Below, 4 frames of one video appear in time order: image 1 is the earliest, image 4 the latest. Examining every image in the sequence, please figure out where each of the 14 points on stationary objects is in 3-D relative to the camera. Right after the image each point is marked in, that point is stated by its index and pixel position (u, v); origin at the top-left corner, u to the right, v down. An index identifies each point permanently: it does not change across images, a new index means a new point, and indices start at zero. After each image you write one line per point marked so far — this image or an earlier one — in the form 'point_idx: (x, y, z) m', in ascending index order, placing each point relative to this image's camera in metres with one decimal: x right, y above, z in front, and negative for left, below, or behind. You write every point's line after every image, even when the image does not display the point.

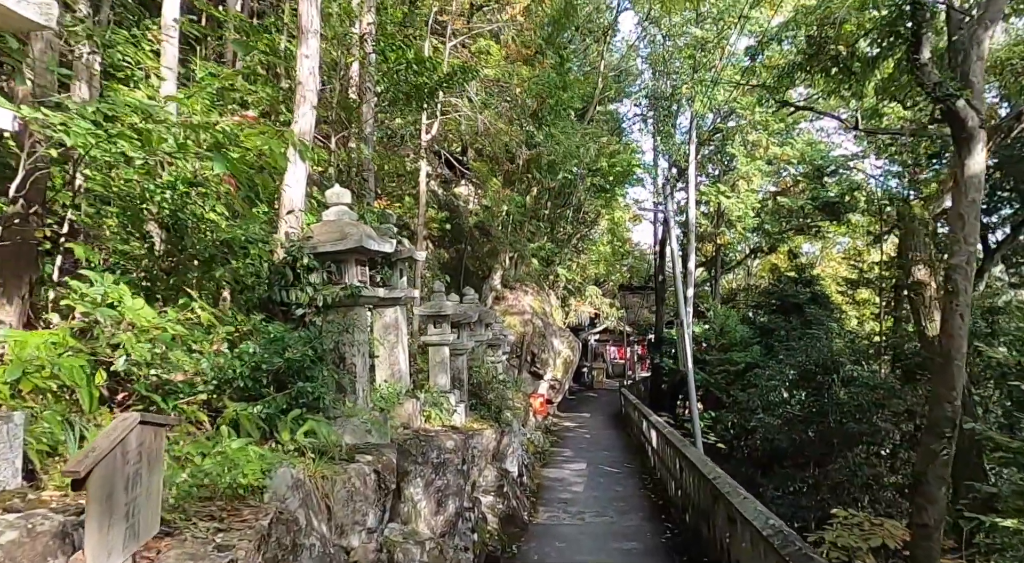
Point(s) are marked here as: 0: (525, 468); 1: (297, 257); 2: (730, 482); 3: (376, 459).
0: (+0.2, -2.6, +9.8) m
1: (-1.3, +0.1, +4.3) m
2: (+1.5, -1.4, +5.0) m
3: (-0.7, -0.9, +3.7) m
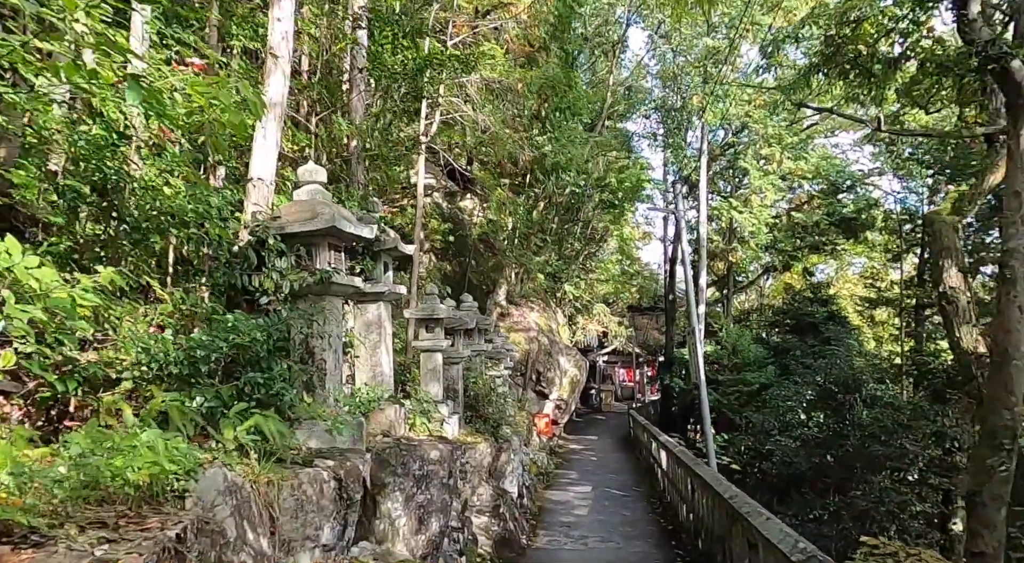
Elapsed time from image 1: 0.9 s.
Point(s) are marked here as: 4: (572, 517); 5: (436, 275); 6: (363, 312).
0: (+0.2, -2.7, +9.2) m
1: (-1.3, +0.2, +3.8) m
2: (+1.5, -1.4, +4.4) m
3: (-0.8, -0.8, +3.2) m
4: (+0.7, -2.9, +8.7) m
5: (-1.5, +0.1, +14.1) m
6: (-1.0, -0.2, +4.9) m
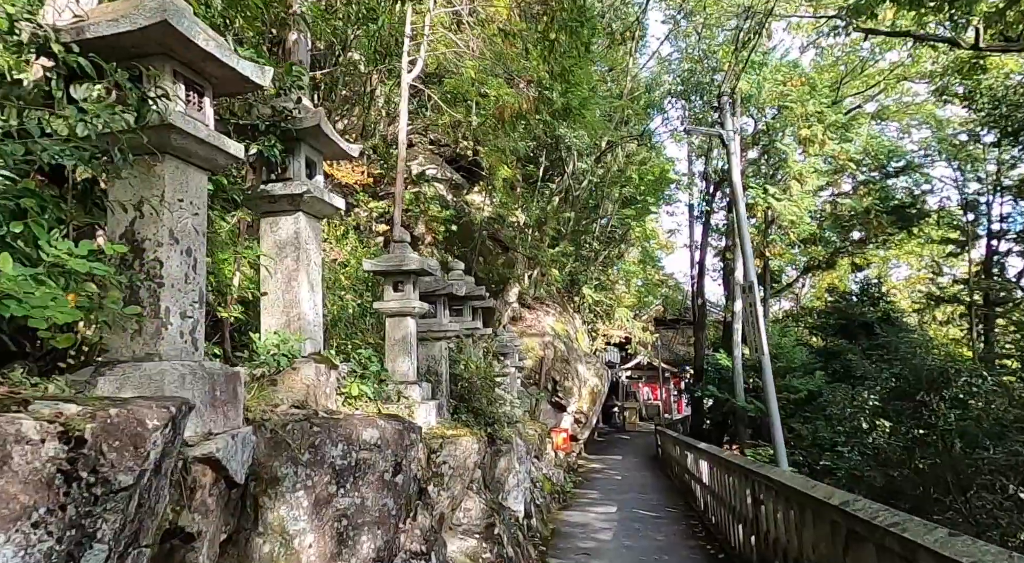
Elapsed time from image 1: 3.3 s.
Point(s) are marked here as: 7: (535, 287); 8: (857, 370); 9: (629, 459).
0: (+0.2, -2.4, +7.5) m
1: (-1.5, +0.7, +2.2) m
2: (+1.4, -0.9, +2.7) m
3: (-0.9, -0.3, +1.6) m
4: (+0.8, -2.6, +7.0) m
5: (-1.3, +0.2, +12.5) m
6: (-1.1, +0.3, +3.3) m
7: (+0.5, -0.1, +16.0) m
8: (+5.5, -1.4, +11.4) m
9: (+2.8, -4.3, +17.2) m
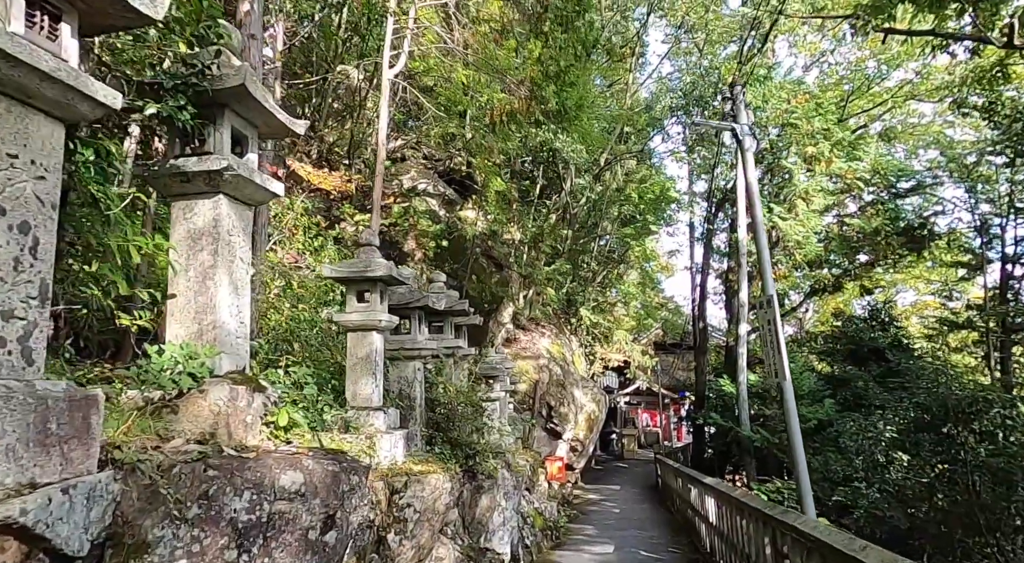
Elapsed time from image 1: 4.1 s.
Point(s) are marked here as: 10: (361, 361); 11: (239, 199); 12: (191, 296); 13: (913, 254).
0: (+0.1, -2.6, +6.7) m
1: (-1.5, +0.8, +1.6) m
2: (+1.3, -0.9, +2.0) m
3: (-1.0, -0.2, +0.9) m
4: (+0.7, -2.7, +6.2) m
5: (-1.4, -0.1, +11.8) m
6: (-1.2, +0.3, +2.6) m
7: (+0.4, -0.6, +15.3) m
8: (+5.4, -1.7, +10.7) m
9: (+2.6, -4.8, +16.4) m
10: (-0.9, -0.4, +4.1) m
11: (-1.0, +0.3, +2.7) m
12: (-1.2, -0.1, +2.6) m
13: (+7.9, +0.6, +13.9) m
